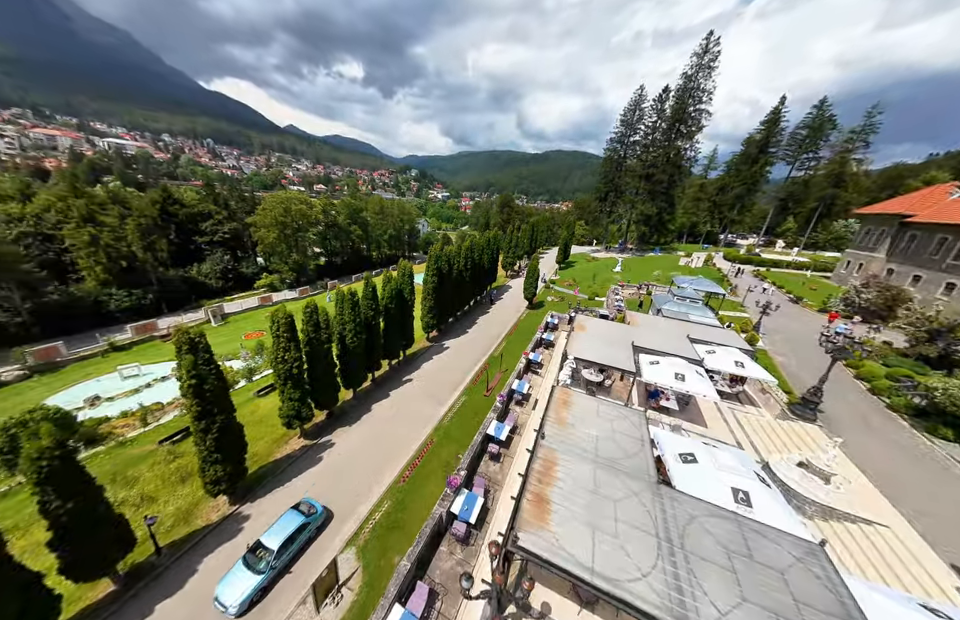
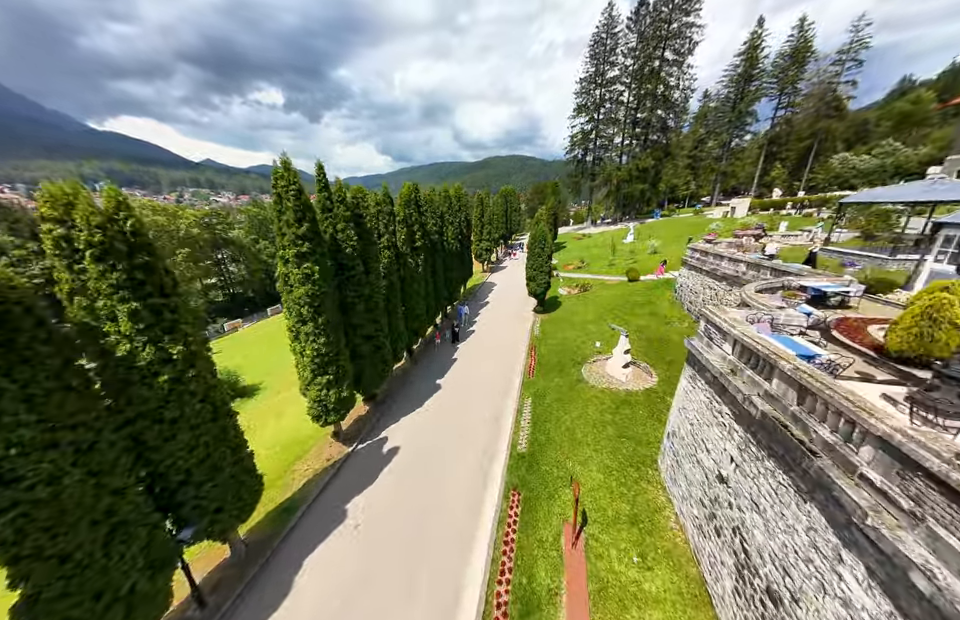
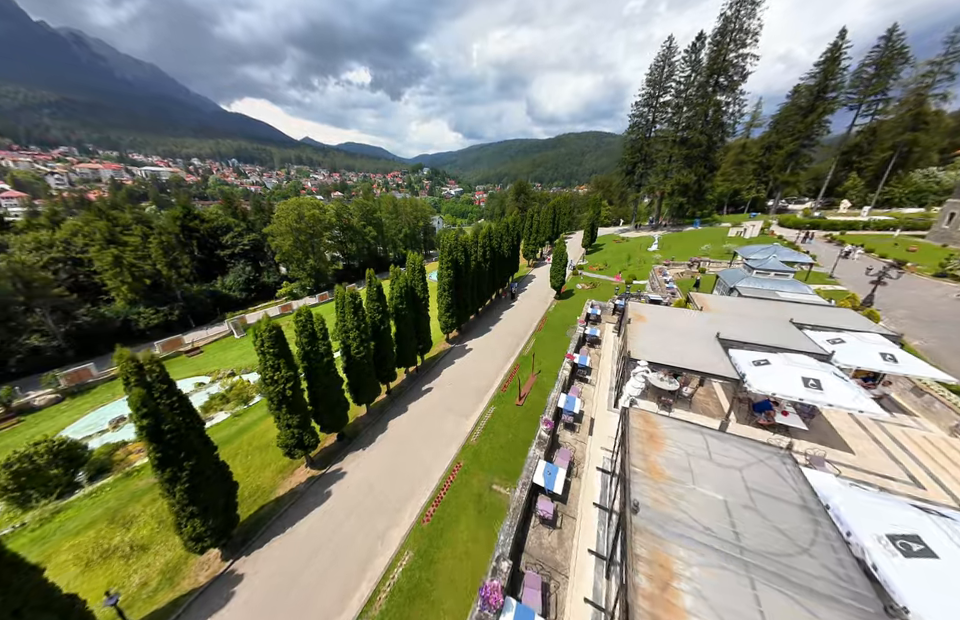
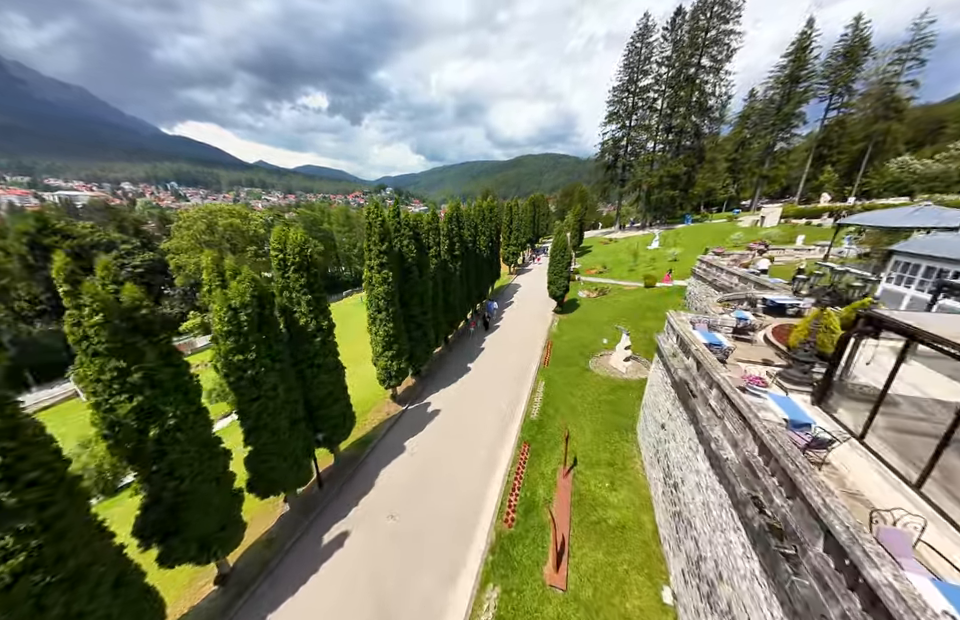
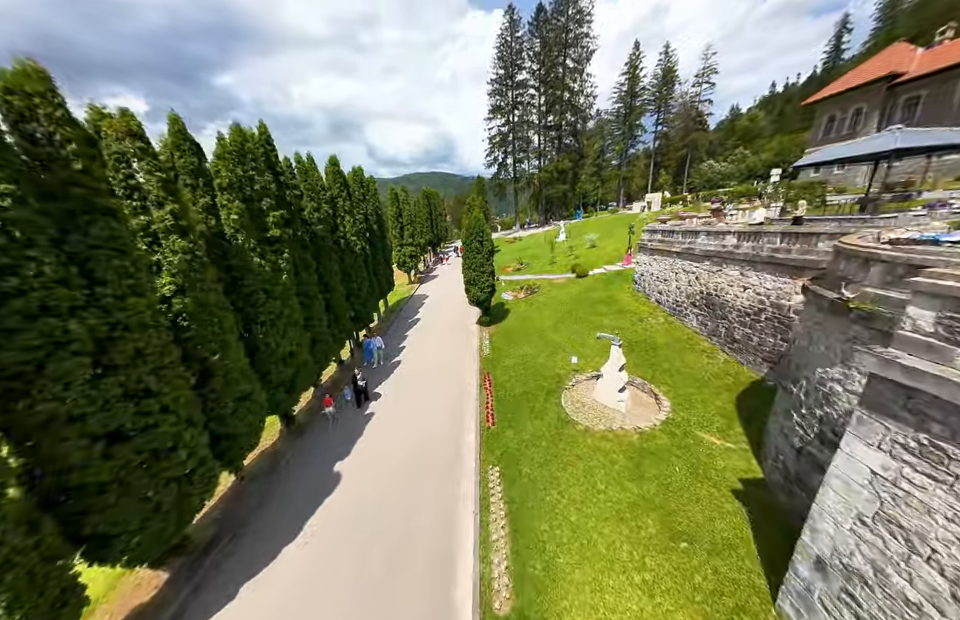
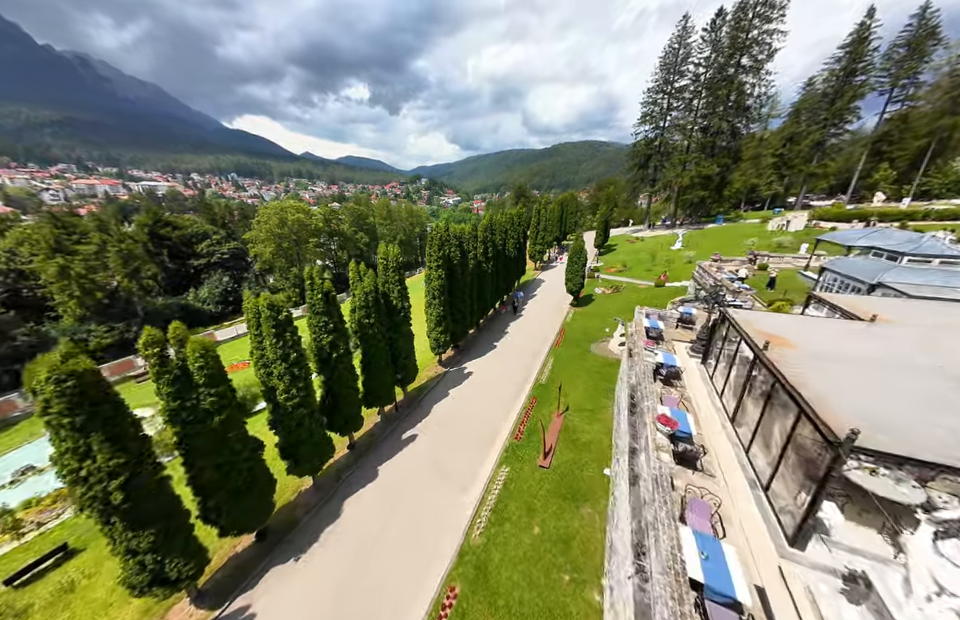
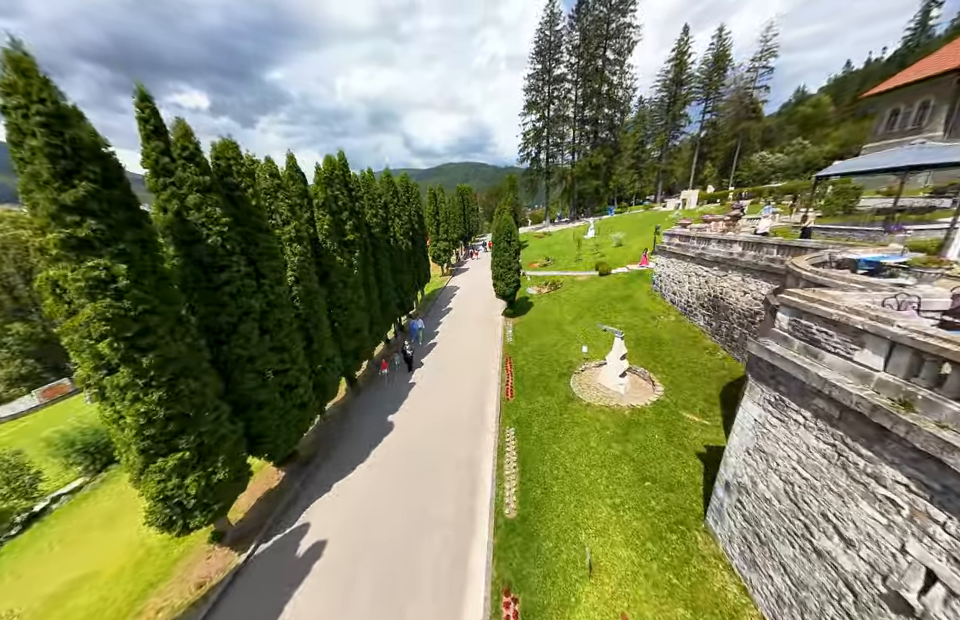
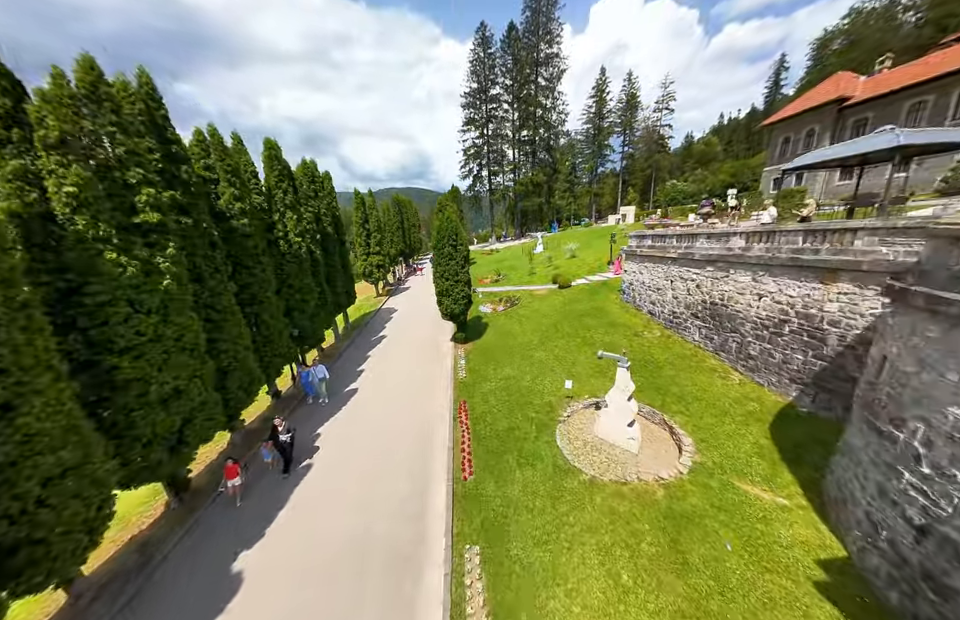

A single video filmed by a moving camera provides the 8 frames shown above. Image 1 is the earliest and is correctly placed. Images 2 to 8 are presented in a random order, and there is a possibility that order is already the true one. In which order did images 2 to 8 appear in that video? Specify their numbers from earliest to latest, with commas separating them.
3, 6, 4, 2, 7, 5, 8
